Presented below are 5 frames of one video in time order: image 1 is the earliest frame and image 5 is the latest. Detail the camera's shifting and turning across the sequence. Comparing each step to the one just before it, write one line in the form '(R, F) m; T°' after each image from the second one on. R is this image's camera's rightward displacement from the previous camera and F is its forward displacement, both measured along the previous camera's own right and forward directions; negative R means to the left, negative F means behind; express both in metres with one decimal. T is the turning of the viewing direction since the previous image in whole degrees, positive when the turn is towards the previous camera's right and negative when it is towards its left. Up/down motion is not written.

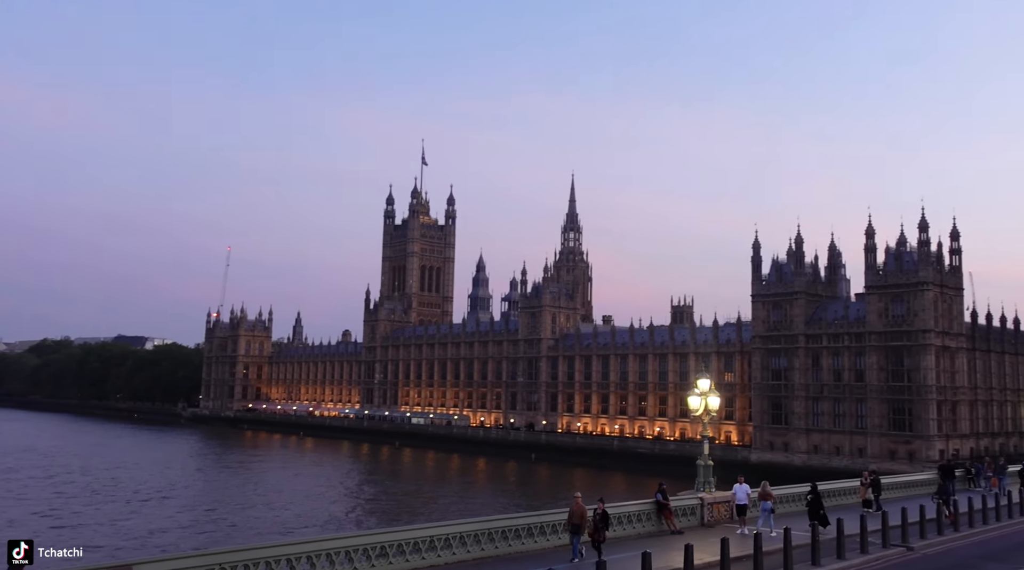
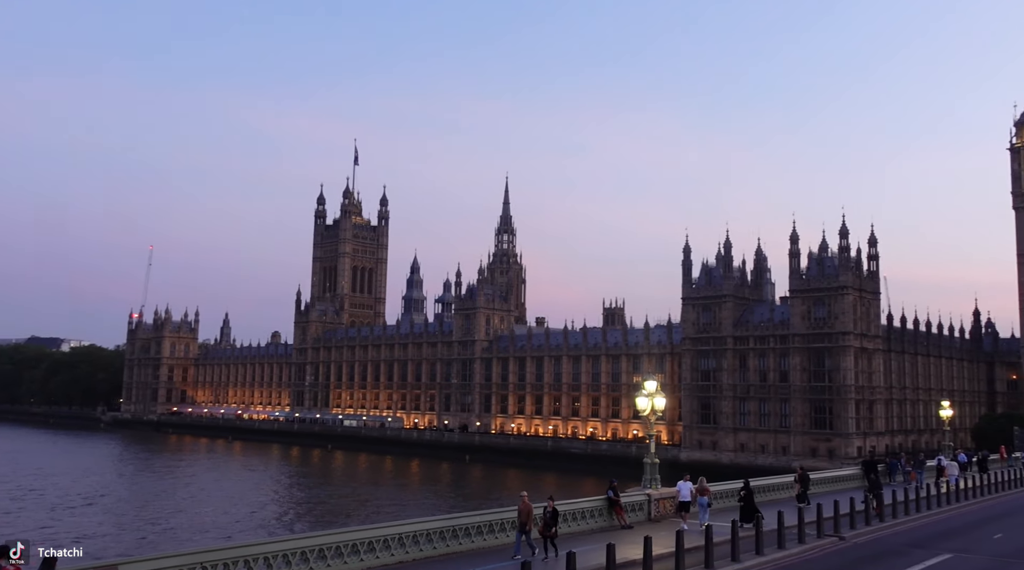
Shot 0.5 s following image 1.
(-0.6, -1.0) m; +4°
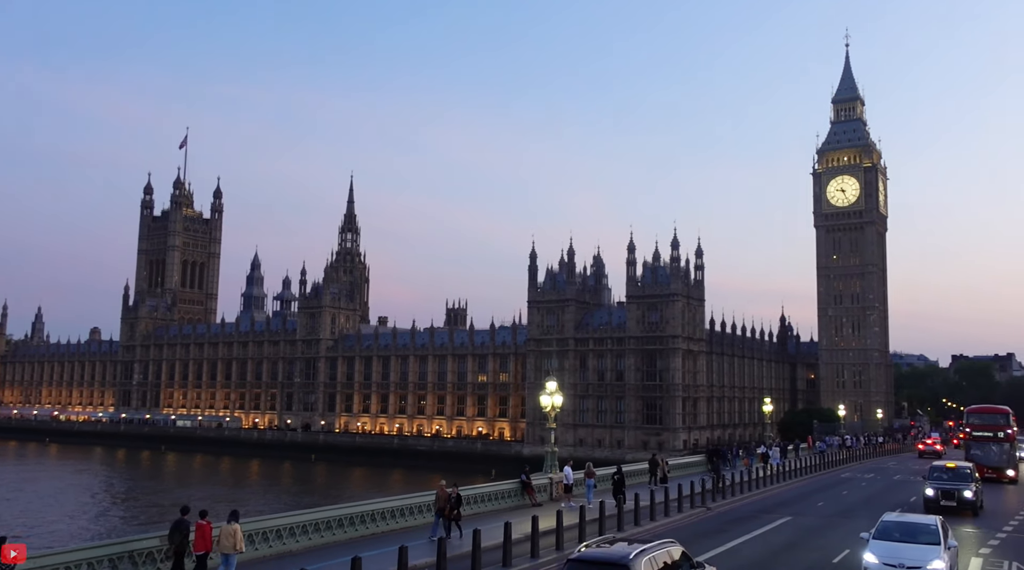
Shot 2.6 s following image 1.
(-2.4, -3.7) m; +10°
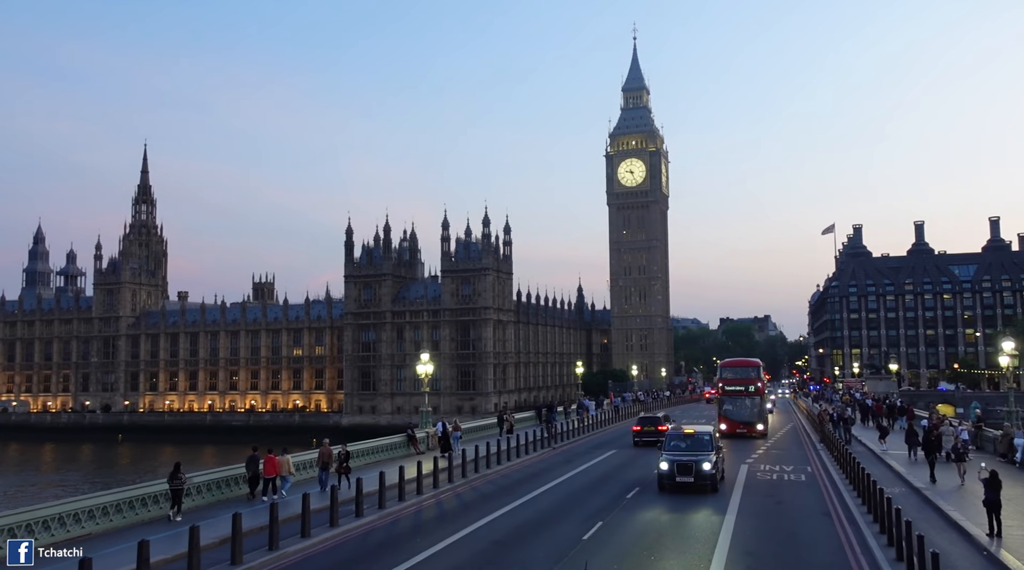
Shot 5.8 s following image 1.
(-2.7, -5.0) m; +13°
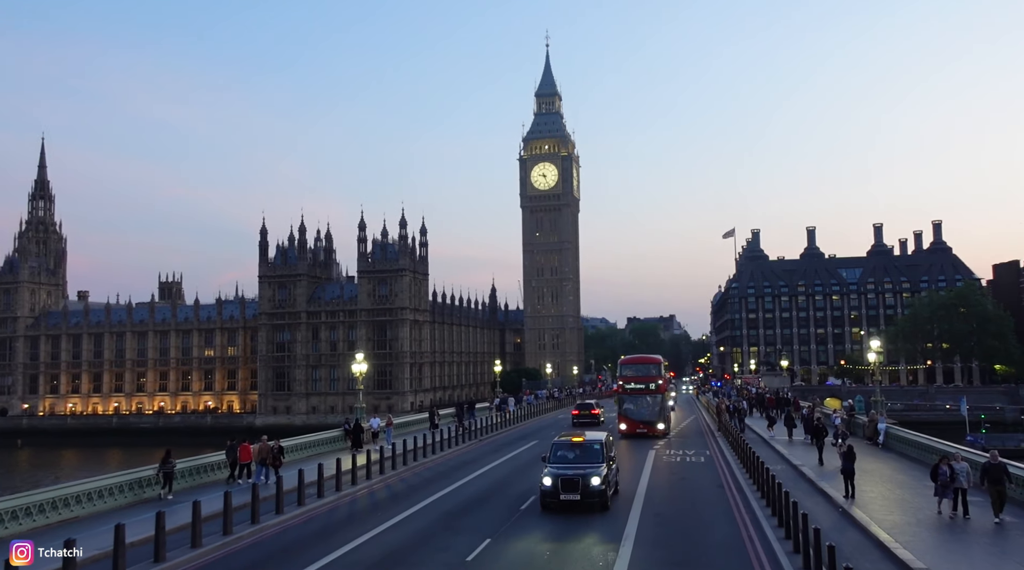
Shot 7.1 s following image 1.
(-0.7, -2.1) m; +6°
